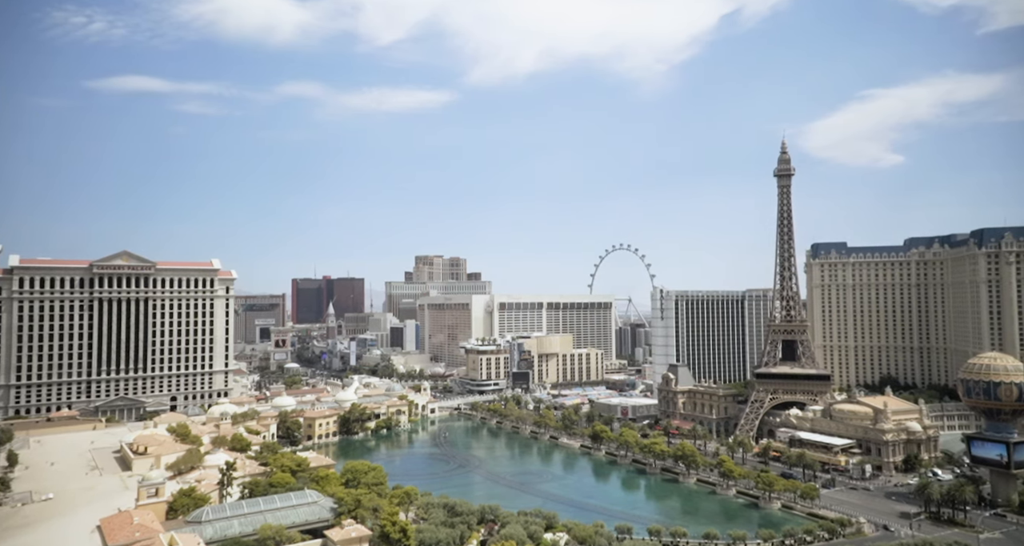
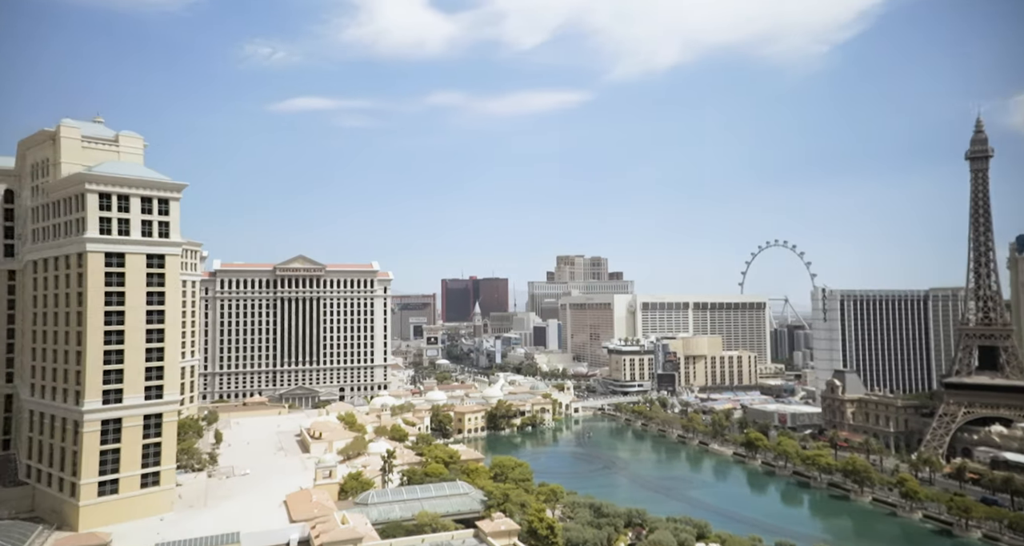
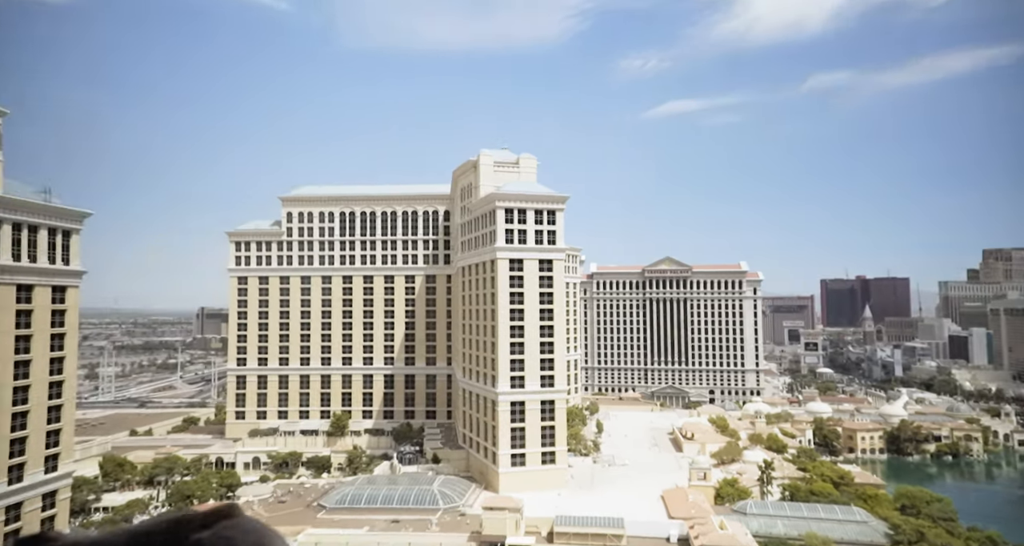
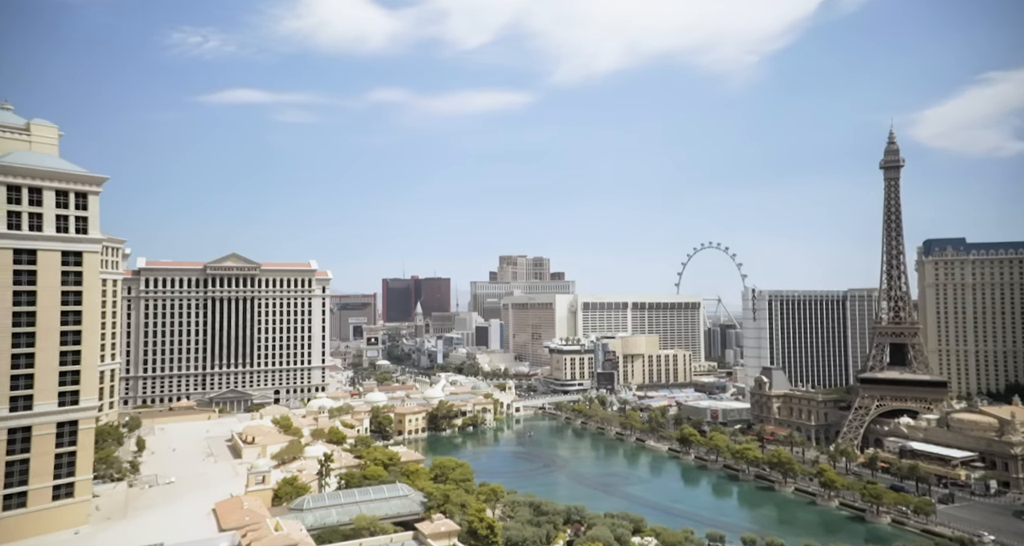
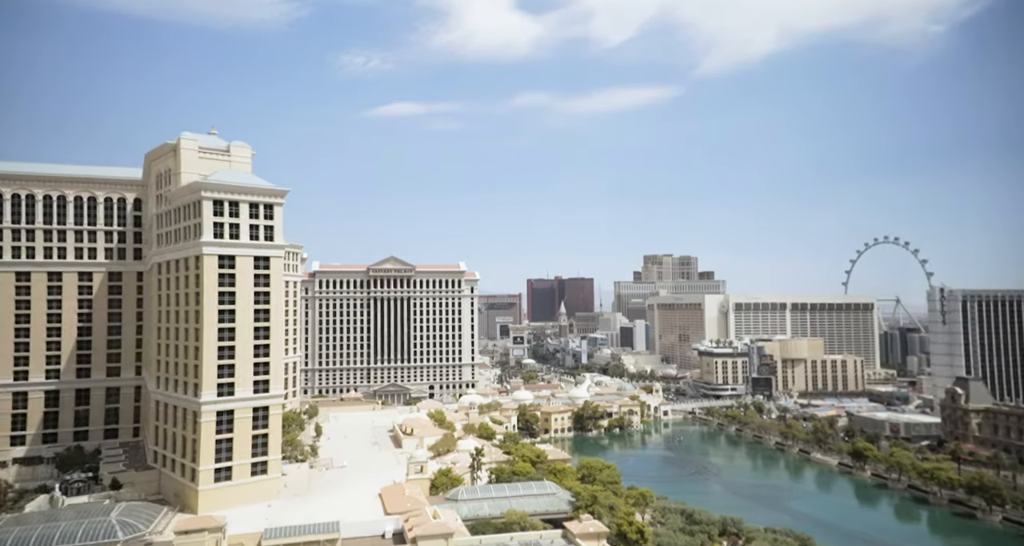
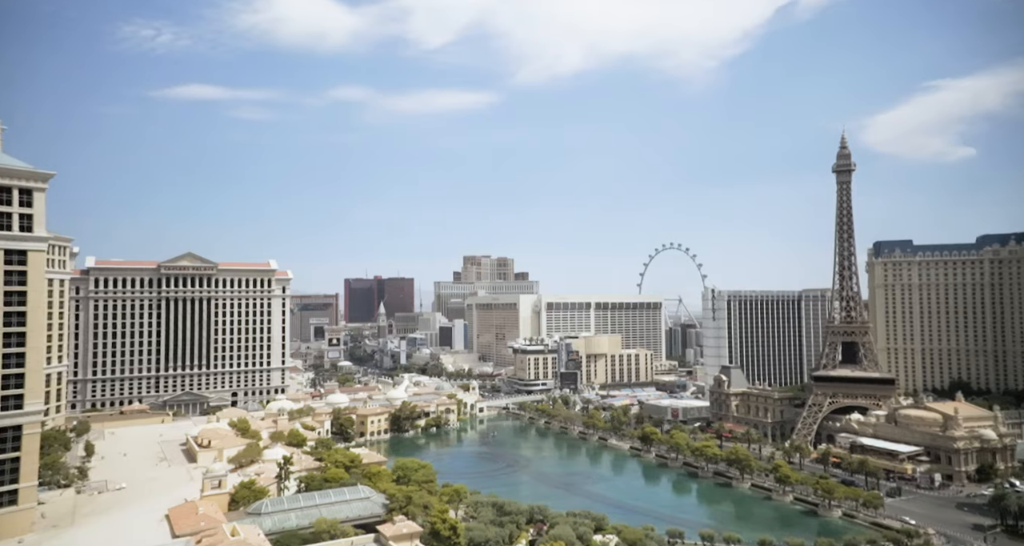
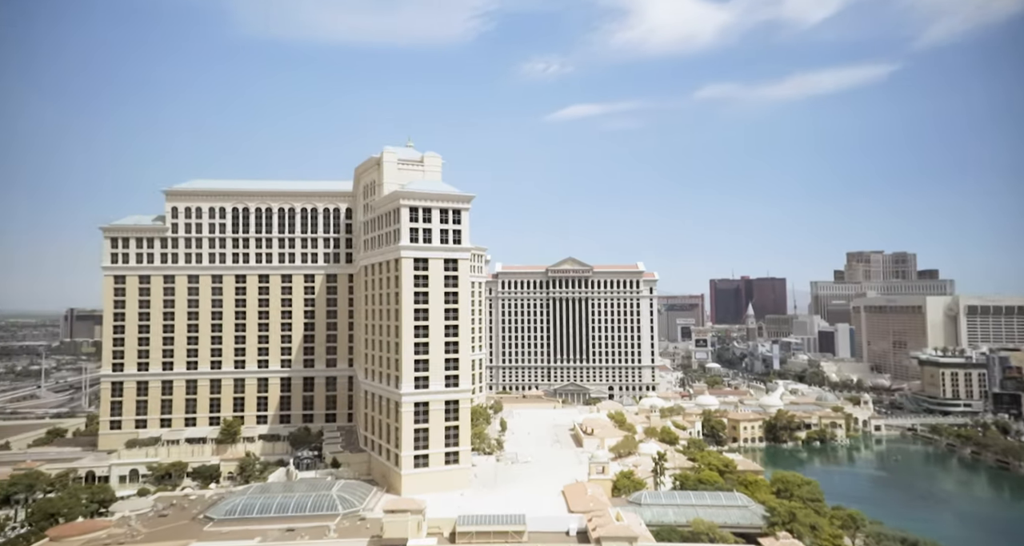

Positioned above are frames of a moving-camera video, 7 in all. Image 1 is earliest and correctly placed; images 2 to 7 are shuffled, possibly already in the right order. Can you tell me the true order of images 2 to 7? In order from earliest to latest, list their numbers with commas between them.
6, 4, 2, 5, 7, 3
